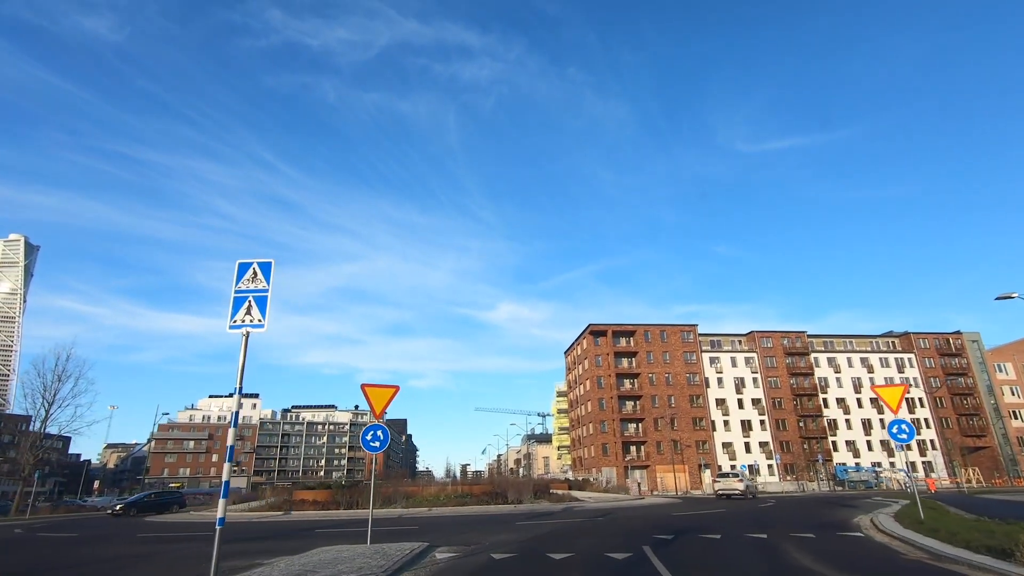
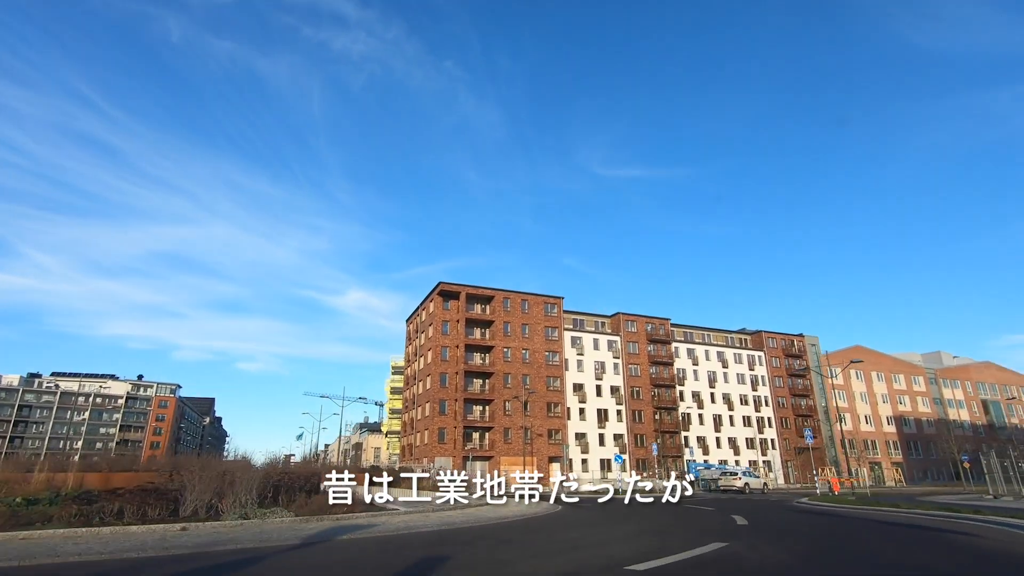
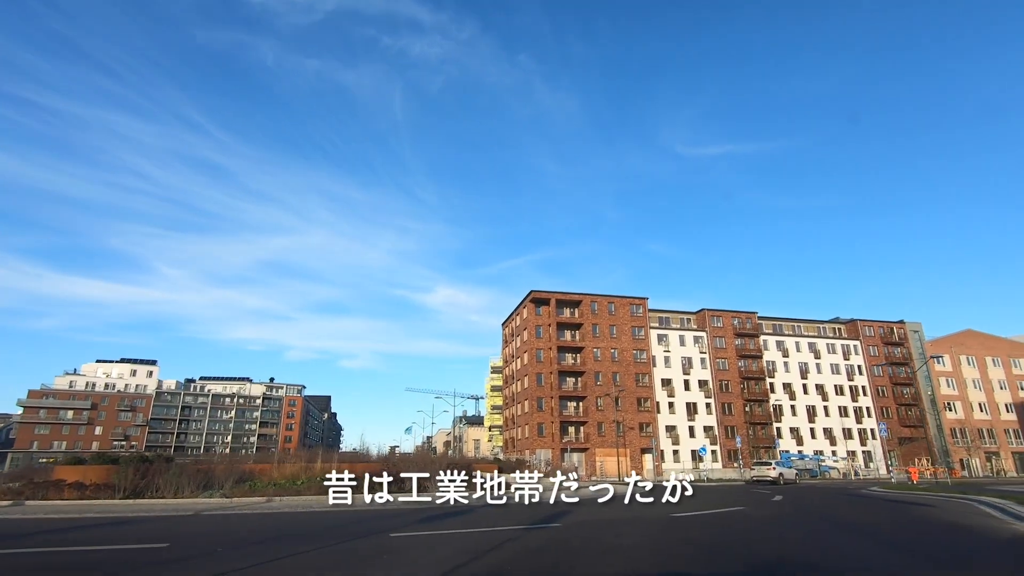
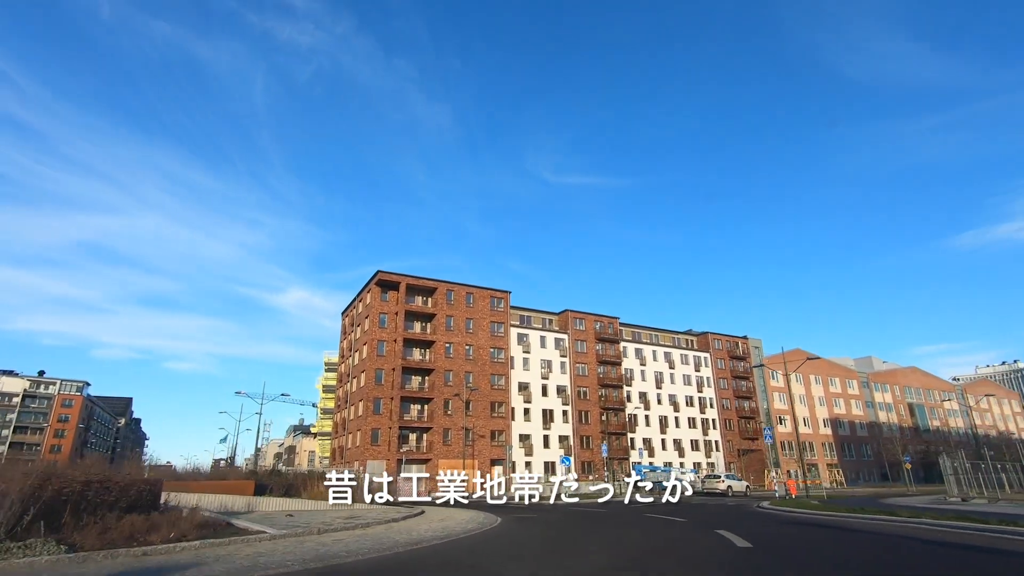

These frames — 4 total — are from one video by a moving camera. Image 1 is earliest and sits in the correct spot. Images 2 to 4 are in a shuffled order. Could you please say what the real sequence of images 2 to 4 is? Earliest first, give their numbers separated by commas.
3, 2, 4
